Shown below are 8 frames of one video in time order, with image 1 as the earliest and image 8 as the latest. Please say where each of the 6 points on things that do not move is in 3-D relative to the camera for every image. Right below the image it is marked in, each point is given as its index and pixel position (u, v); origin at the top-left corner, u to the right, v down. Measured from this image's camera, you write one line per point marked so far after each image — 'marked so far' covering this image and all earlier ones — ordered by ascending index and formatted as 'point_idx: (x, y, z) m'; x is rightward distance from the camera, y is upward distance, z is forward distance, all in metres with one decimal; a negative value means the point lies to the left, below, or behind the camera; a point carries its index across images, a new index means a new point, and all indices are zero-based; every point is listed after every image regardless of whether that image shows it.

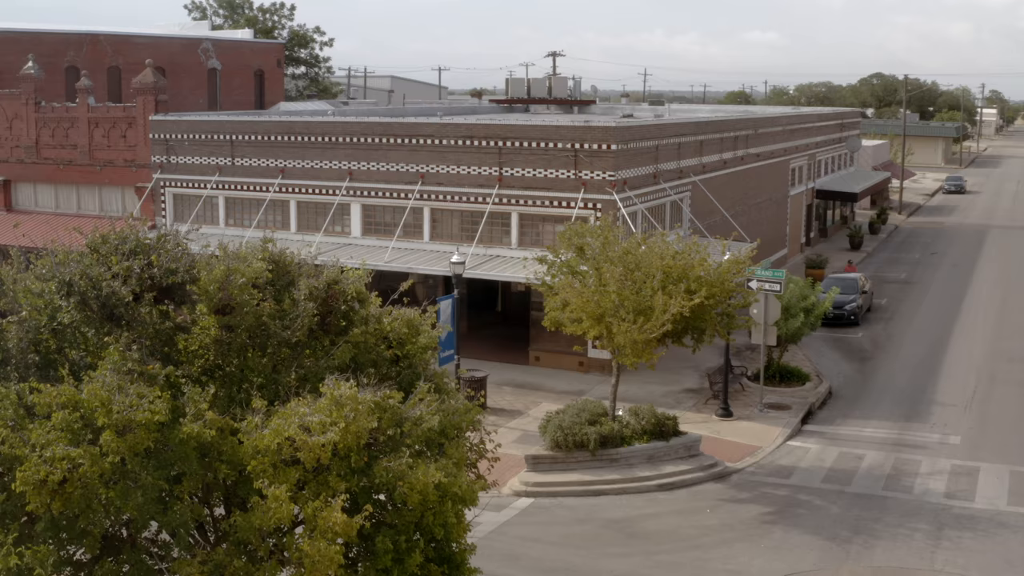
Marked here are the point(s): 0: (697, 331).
0: (+2.1, -0.5, +18.8) m
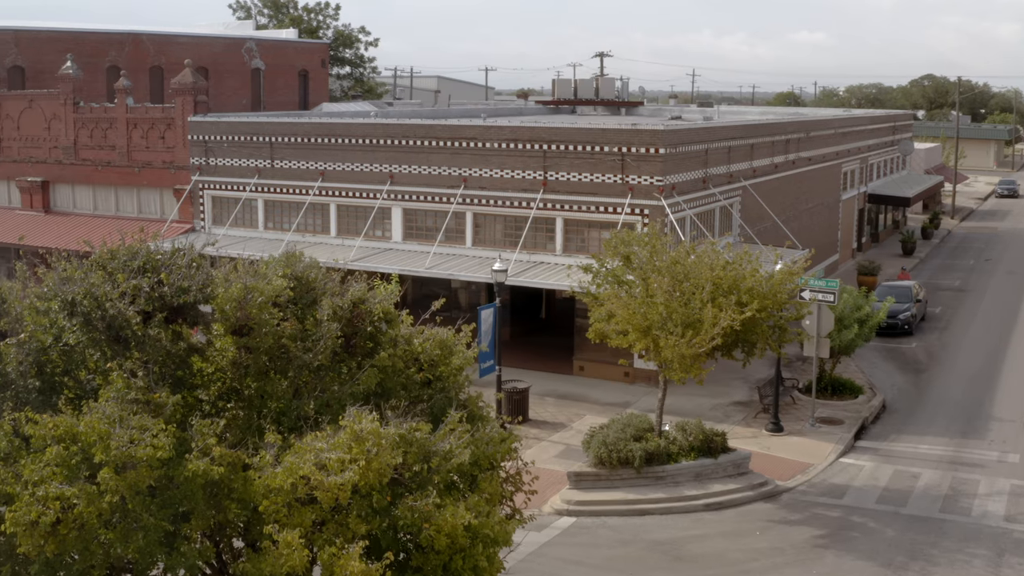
0: (+2.6, -0.6, +18.0) m
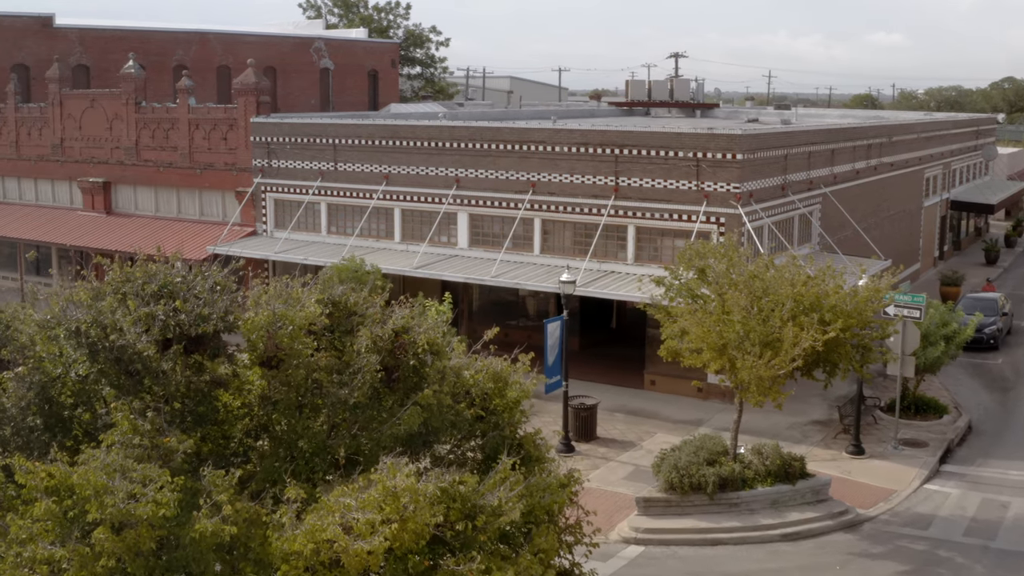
0: (+3.3, -0.8, +16.9) m
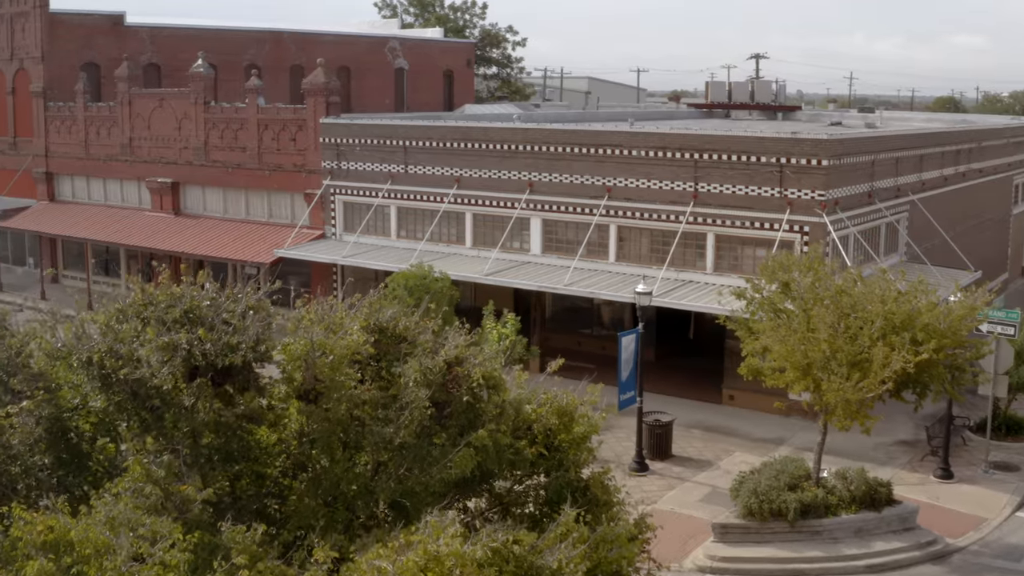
0: (+3.9, -1.0, +15.9) m
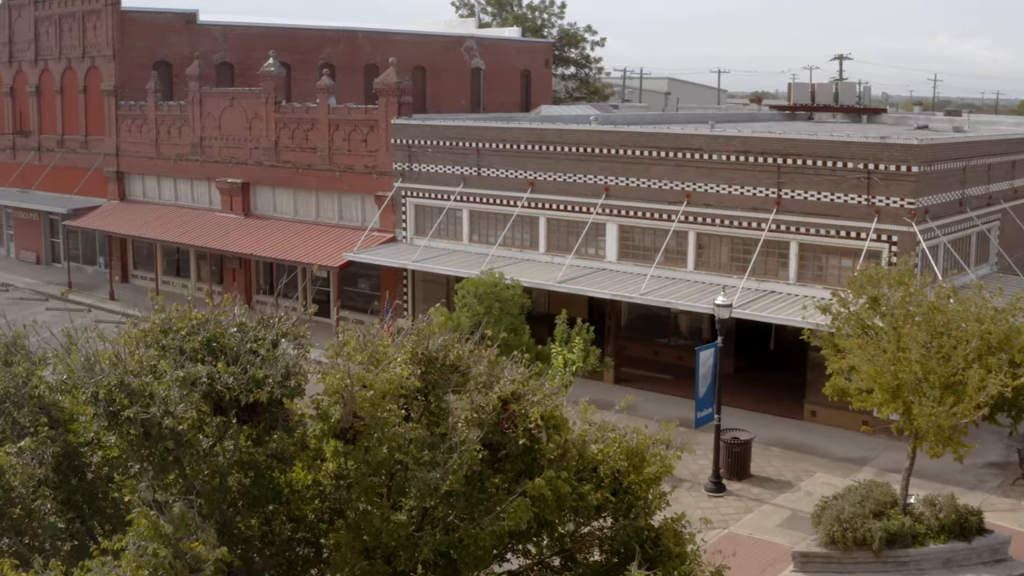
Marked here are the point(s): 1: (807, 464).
0: (+4.6, -1.1, +14.9) m
1: (+3.5, -2.1, +19.7) m
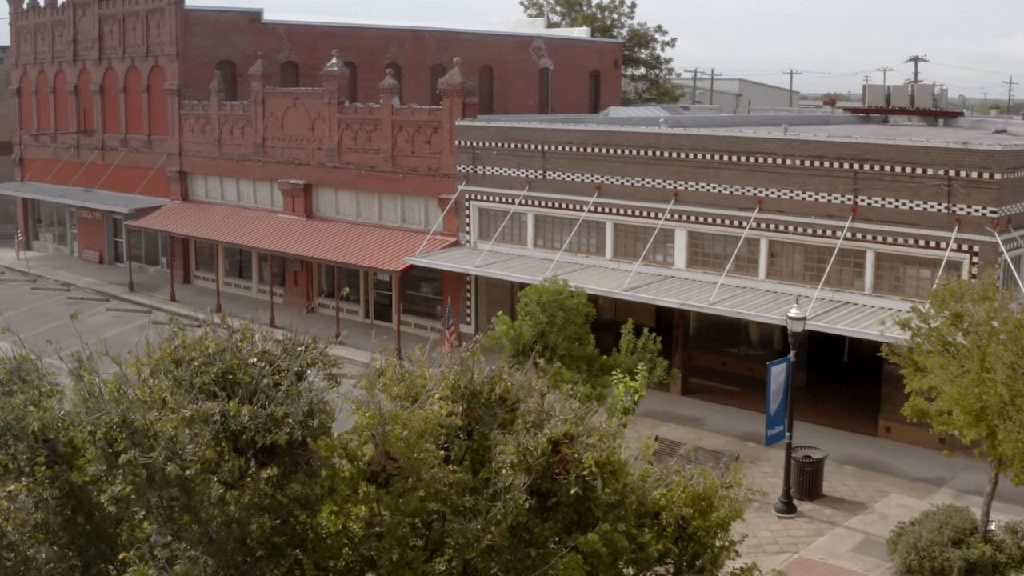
0: (+5.1, -1.3, +14.0) m
1: (+4.2, -2.2, +18.8) m
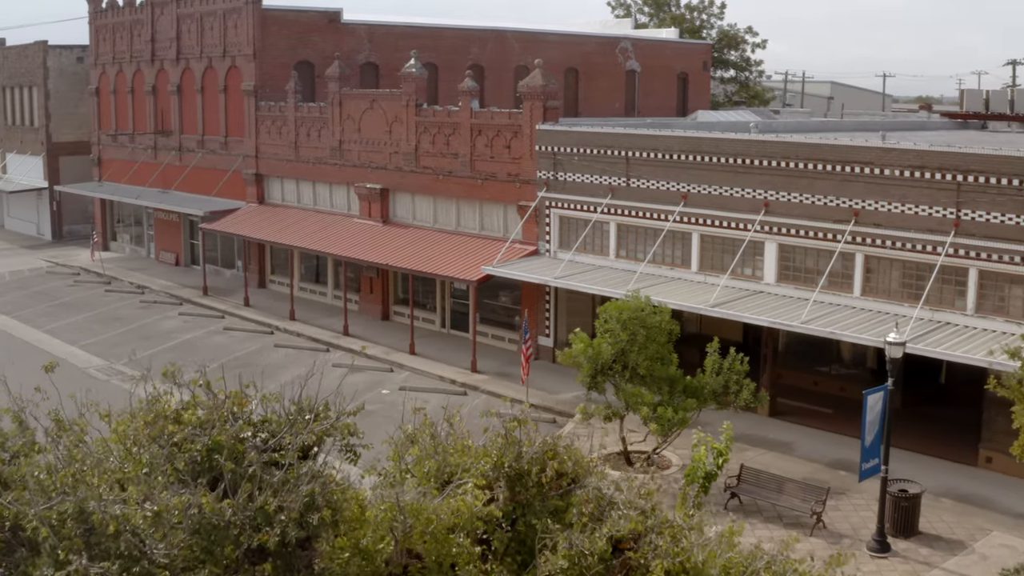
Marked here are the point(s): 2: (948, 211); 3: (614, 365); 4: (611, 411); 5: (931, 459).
0: (+5.7, -1.5, +12.7) m
1: (+5.0, -2.5, +17.5) m
2: (+5.2, +0.9, +19.8) m
3: (+1.2, -0.9, +18.7) m
4: (+1.1, -1.4, +18.7) m
5: (+5.1, -2.1, +20.0) m
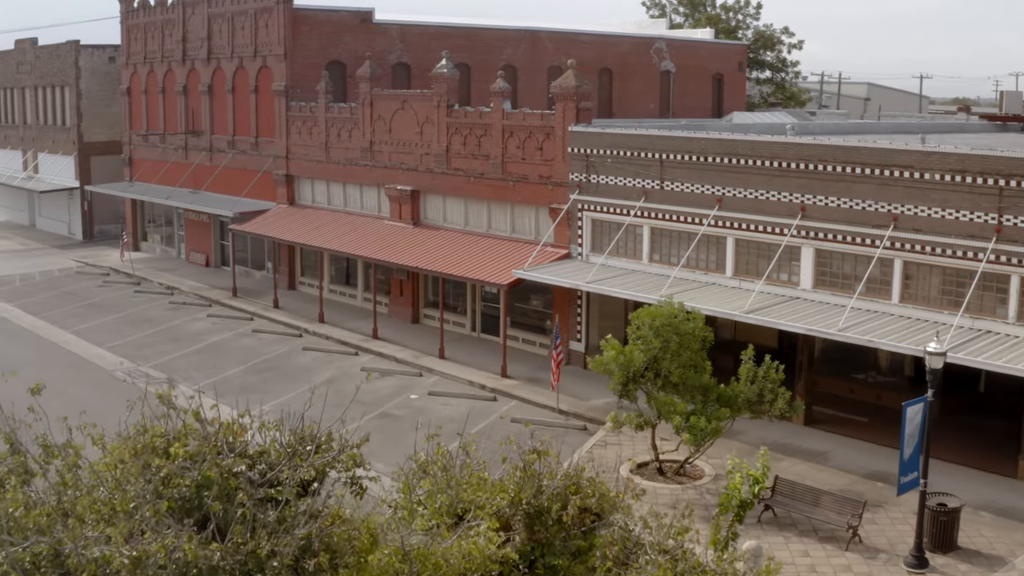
0: (+5.9, -1.6, +12.2) m
1: (+5.3, -2.5, +17.0) m
2: (+5.6, +0.8, +19.4) m
3: (+1.5, -0.9, +18.3) m
4: (+1.4, -1.5, +18.3) m
5: (+5.4, -2.1, +19.5) m
